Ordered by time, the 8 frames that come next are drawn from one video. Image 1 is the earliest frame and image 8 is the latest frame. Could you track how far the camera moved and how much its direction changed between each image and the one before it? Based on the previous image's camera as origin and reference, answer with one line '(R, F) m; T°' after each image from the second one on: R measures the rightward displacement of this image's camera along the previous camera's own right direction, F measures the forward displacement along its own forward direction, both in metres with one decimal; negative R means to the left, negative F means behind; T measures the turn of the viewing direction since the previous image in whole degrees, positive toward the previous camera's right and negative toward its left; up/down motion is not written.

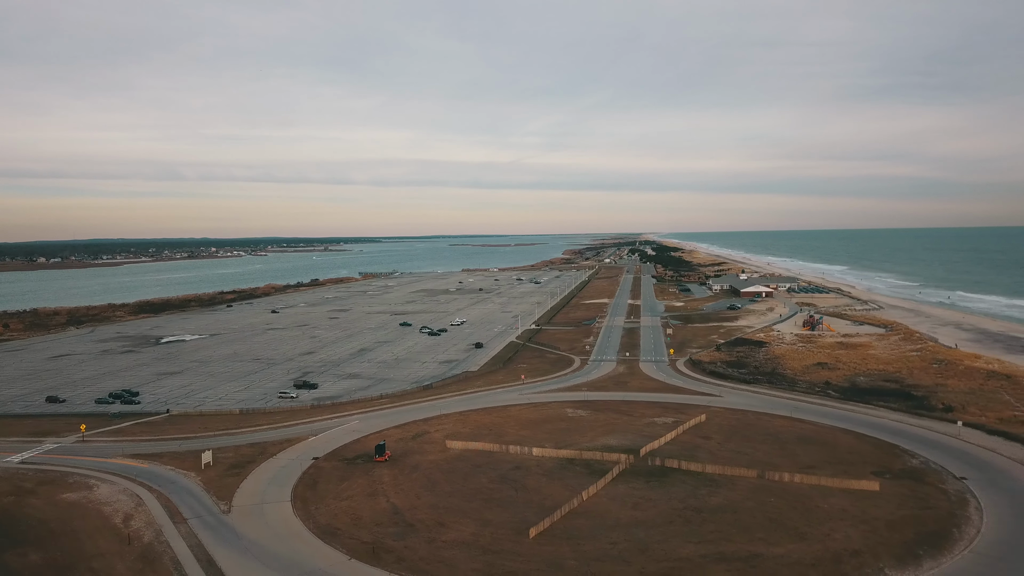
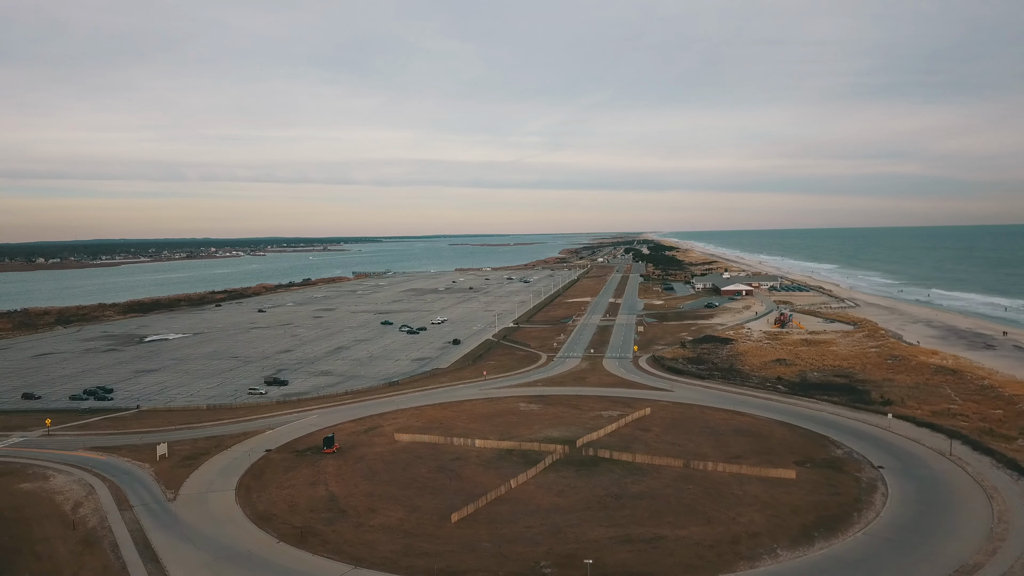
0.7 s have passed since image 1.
(+1.6, -1.1) m; 0°
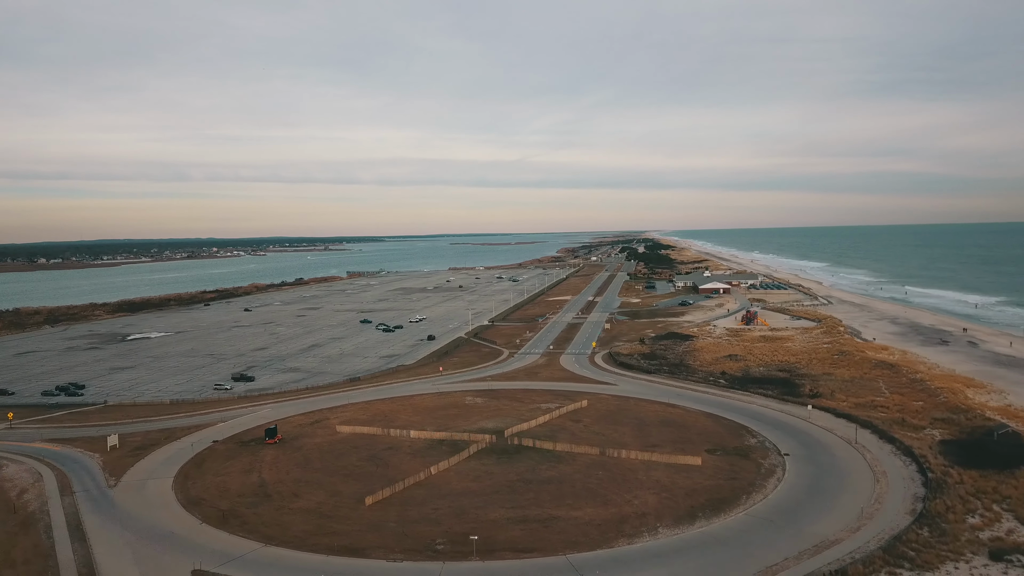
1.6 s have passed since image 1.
(+2.1, -1.4) m; 0°
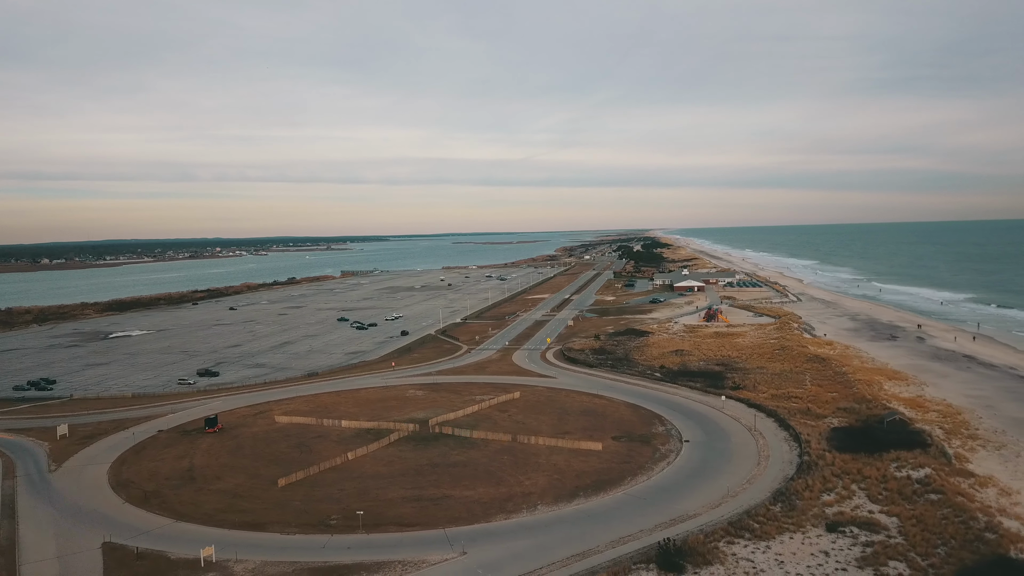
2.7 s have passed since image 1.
(+2.5, -1.8) m; 0°
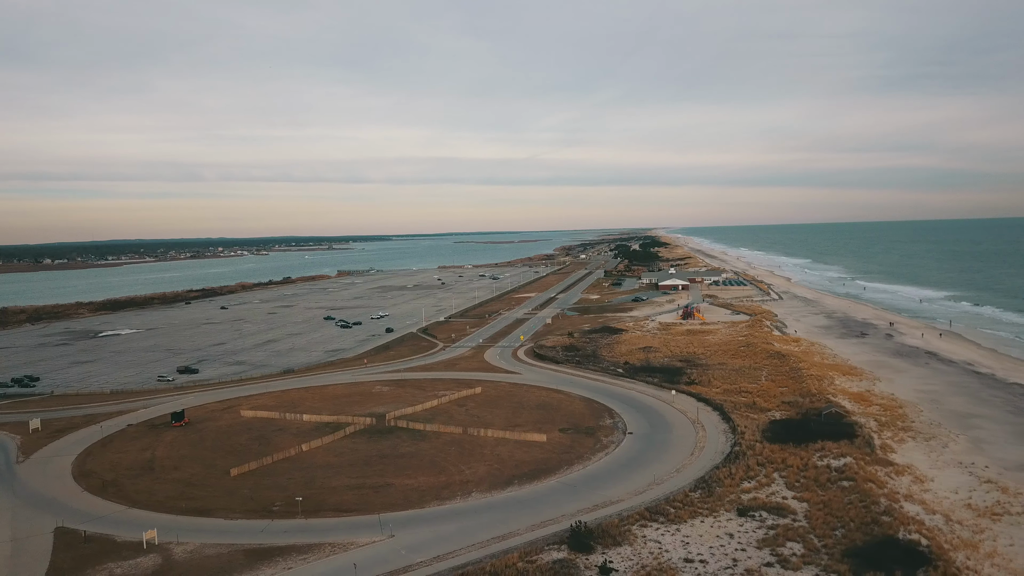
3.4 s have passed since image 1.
(+1.5, -1.2) m; 0°
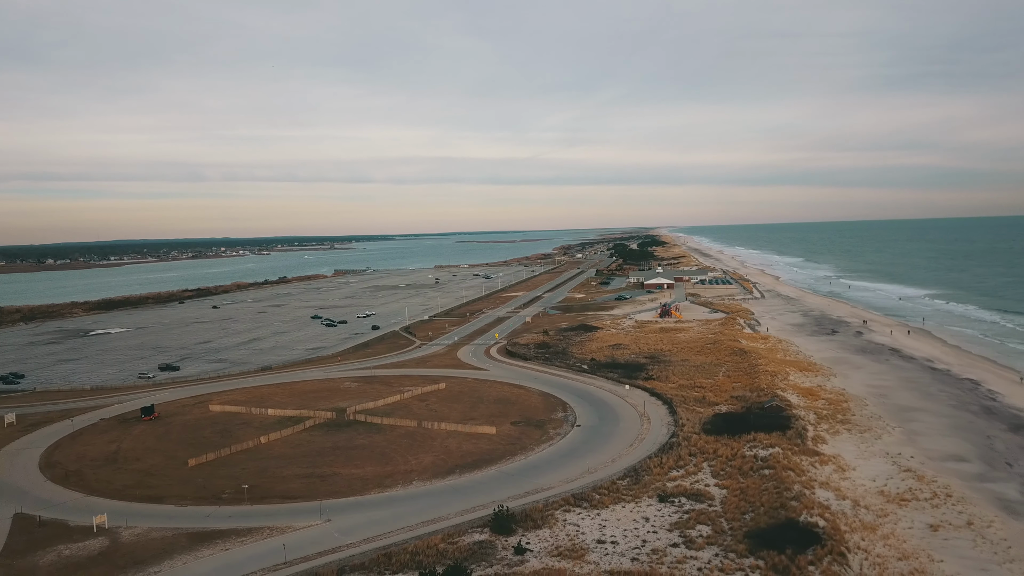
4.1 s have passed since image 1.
(+1.5, -1.2) m; 0°
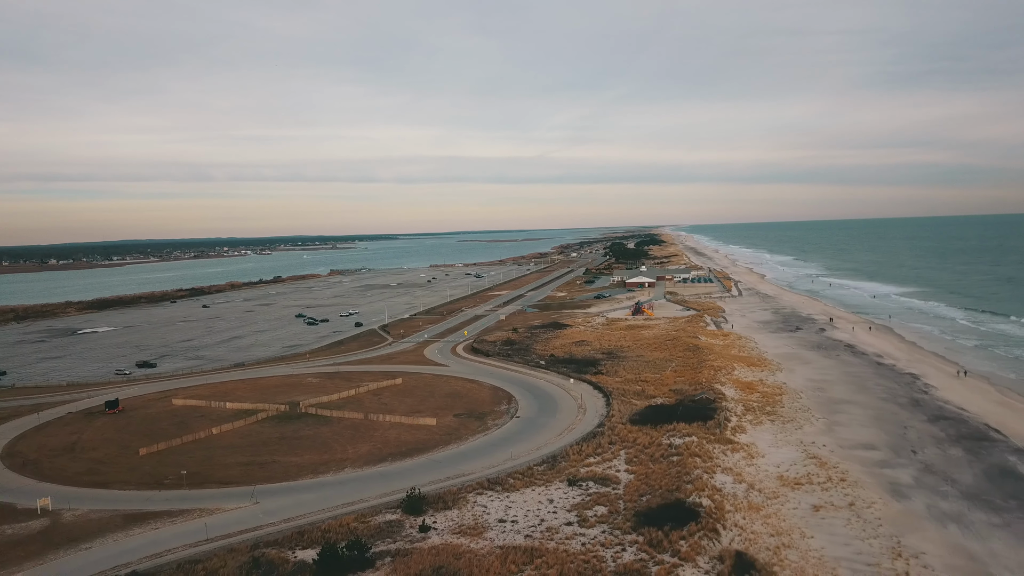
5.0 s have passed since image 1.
(+2.0, -1.5) m; 0°
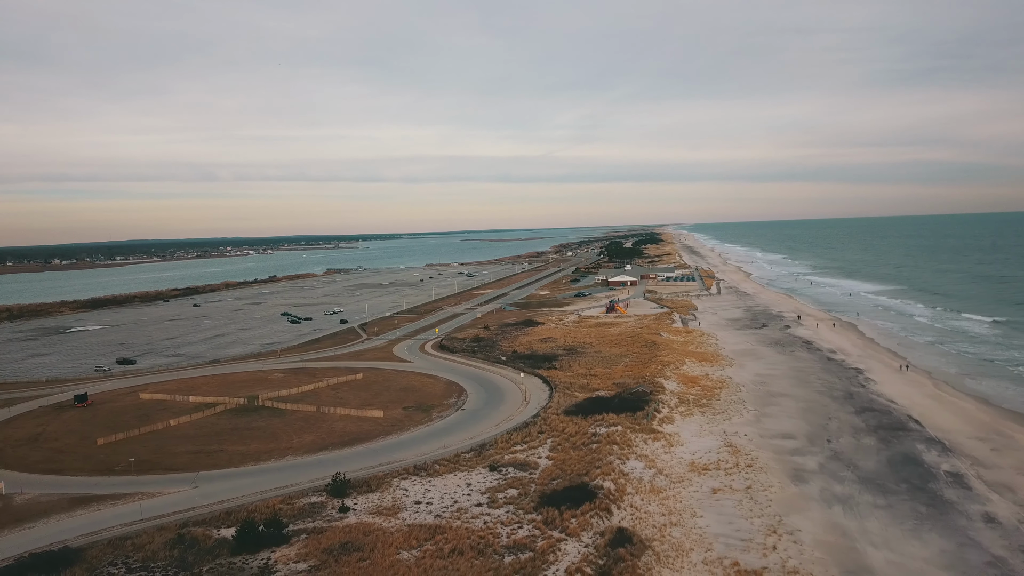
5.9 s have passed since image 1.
(+2.0, -1.6) m; 0°
